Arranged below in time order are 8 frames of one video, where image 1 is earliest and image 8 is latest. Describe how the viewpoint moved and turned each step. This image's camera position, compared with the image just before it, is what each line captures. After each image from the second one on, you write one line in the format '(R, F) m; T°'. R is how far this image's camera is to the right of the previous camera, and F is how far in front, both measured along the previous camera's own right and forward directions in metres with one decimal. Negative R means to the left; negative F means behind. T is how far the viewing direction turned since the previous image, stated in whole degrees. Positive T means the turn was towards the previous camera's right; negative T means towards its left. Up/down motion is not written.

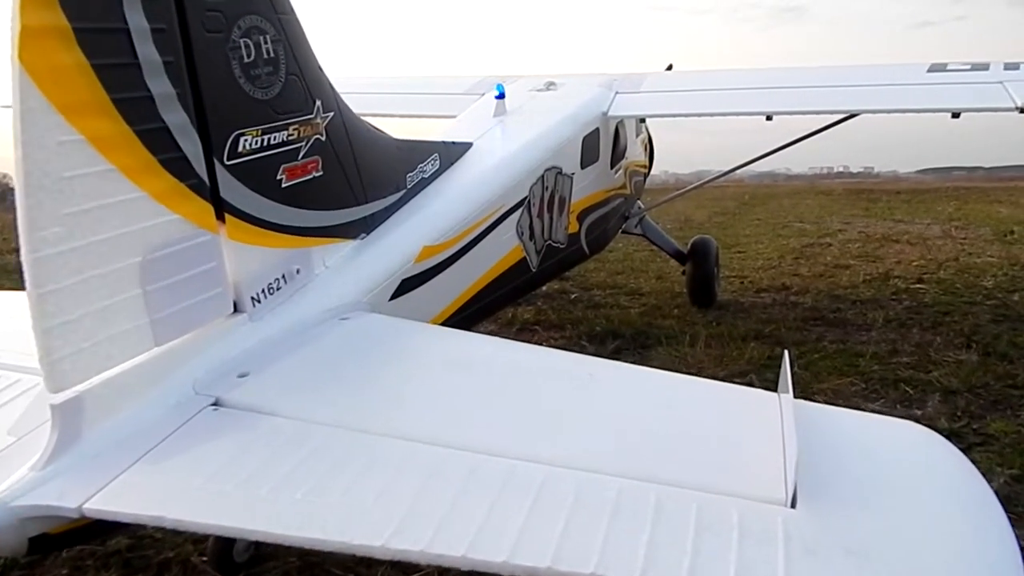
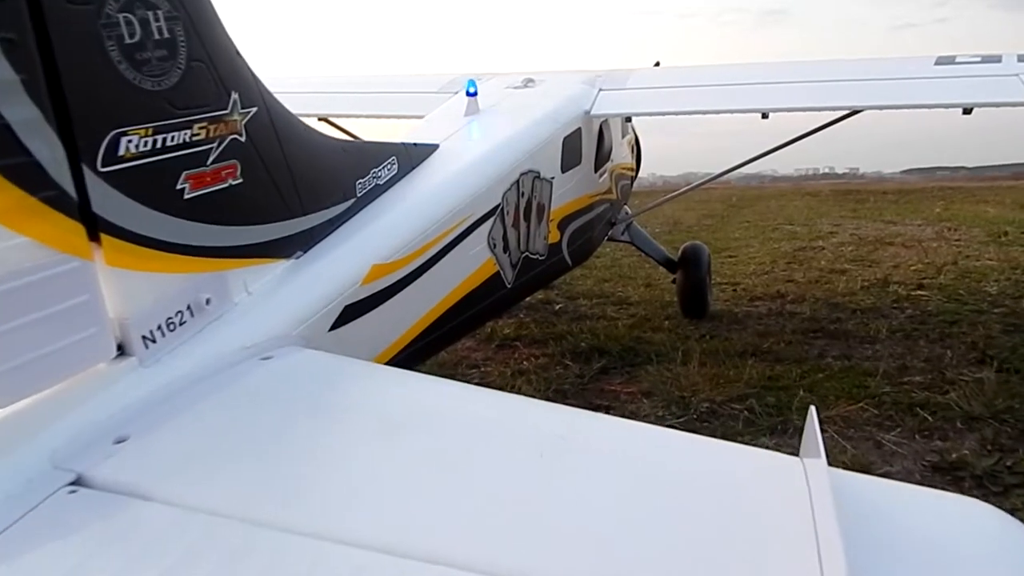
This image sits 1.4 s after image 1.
(+0.1, +0.5) m; +1°
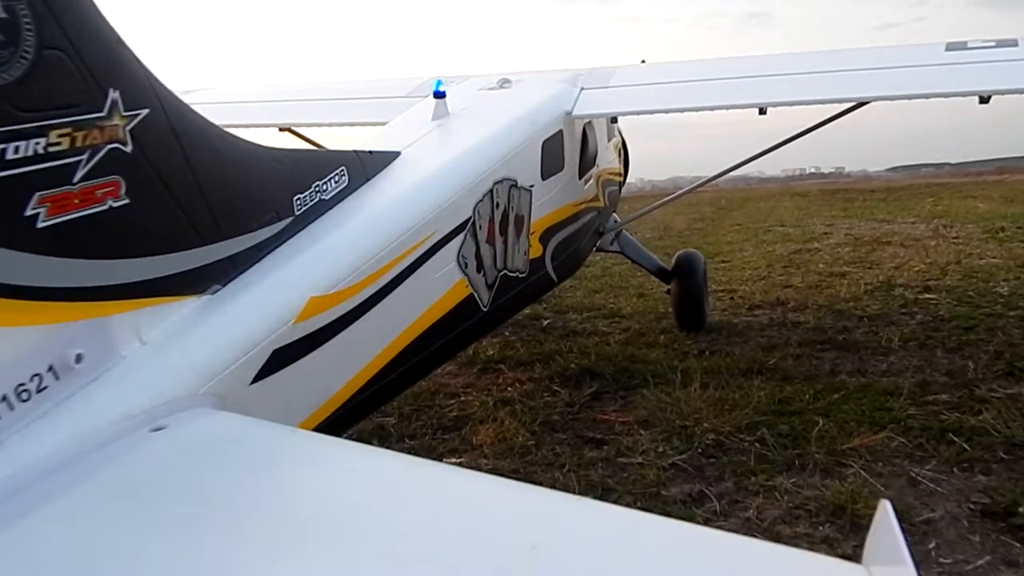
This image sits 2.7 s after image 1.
(+0.1, +0.5) m; +1°
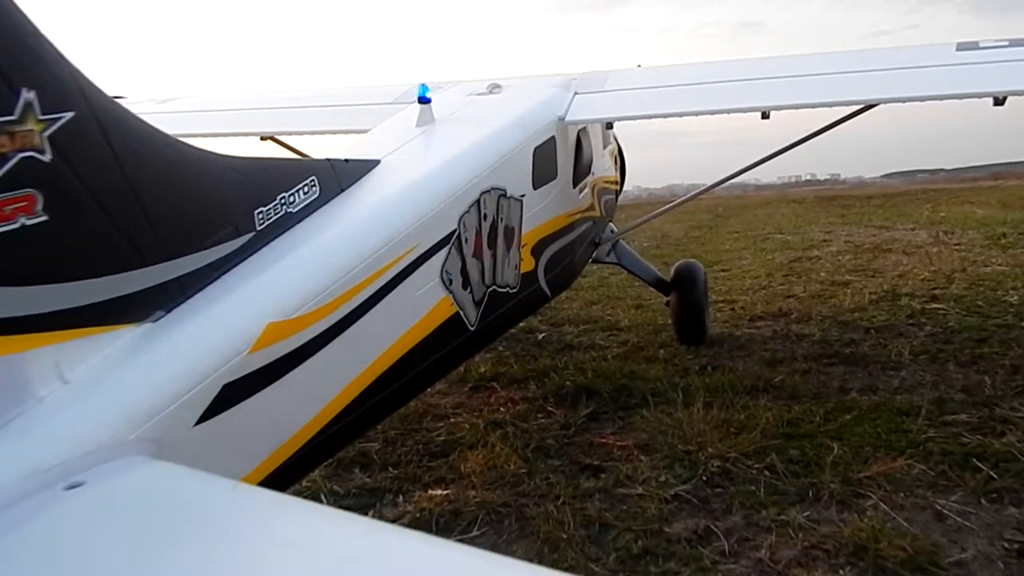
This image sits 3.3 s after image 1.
(0.0, +0.3) m; 0°
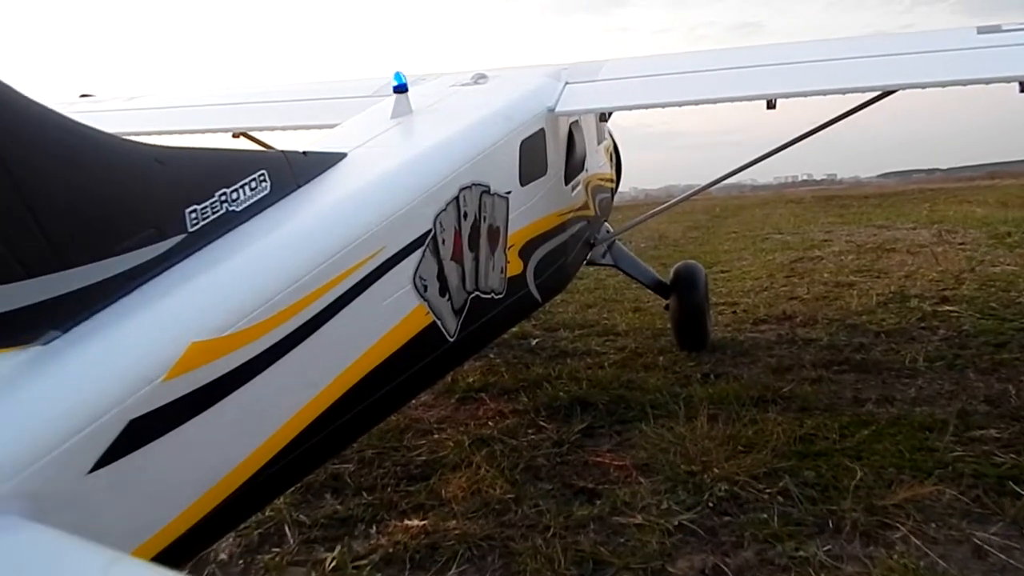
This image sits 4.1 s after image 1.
(+0.1, +0.3) m; 0°
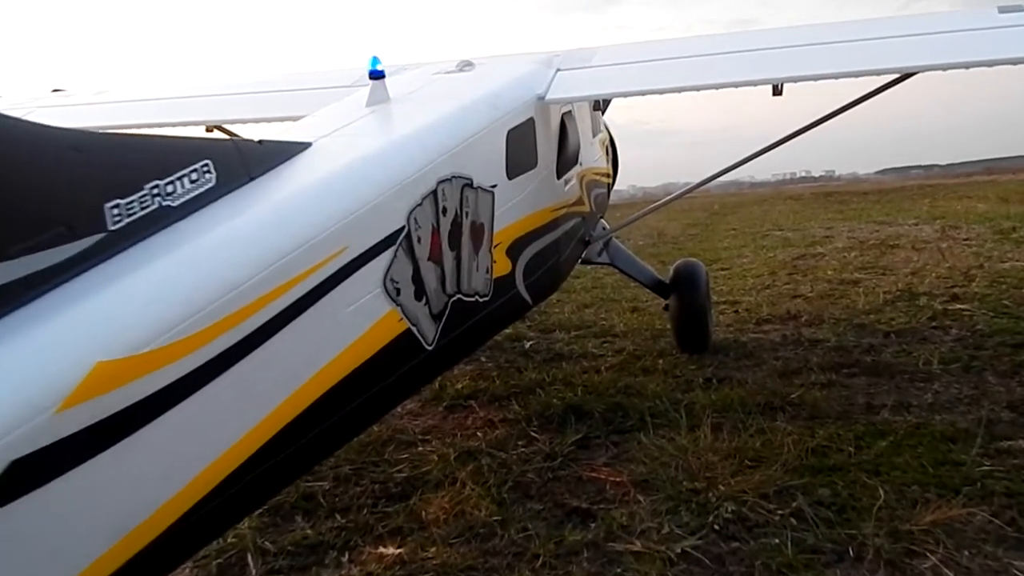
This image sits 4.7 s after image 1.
(+0.1, +0.3) m; 0°
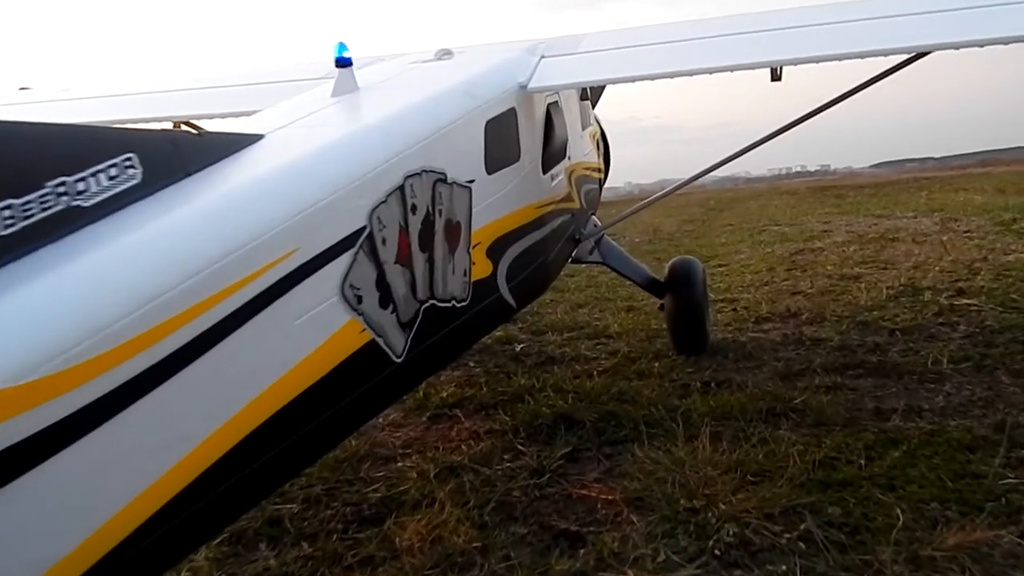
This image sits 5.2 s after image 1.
(+0.1, +0.3) m; 0°
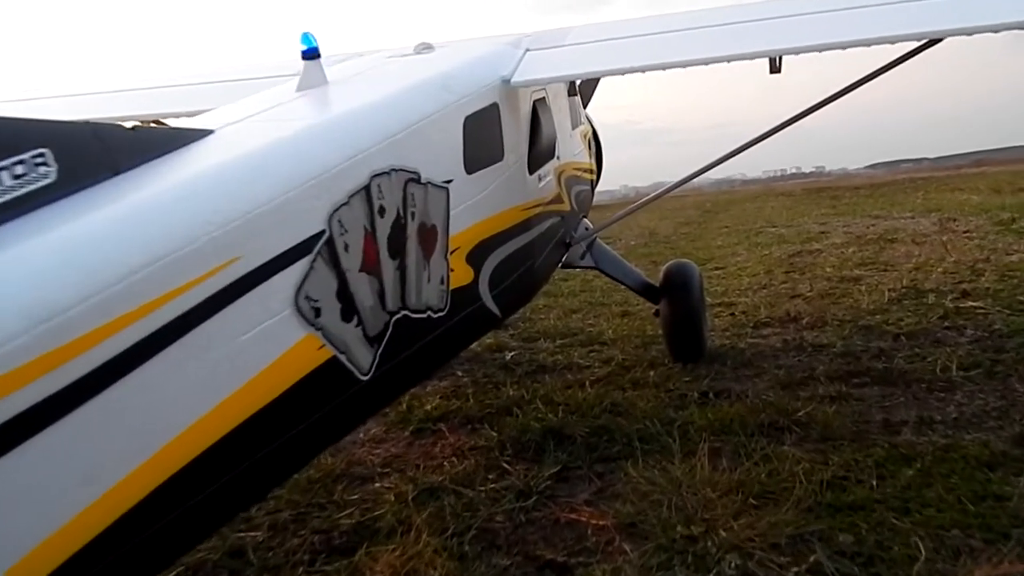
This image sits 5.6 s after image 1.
(+0.1, +0.2) m; 0°
